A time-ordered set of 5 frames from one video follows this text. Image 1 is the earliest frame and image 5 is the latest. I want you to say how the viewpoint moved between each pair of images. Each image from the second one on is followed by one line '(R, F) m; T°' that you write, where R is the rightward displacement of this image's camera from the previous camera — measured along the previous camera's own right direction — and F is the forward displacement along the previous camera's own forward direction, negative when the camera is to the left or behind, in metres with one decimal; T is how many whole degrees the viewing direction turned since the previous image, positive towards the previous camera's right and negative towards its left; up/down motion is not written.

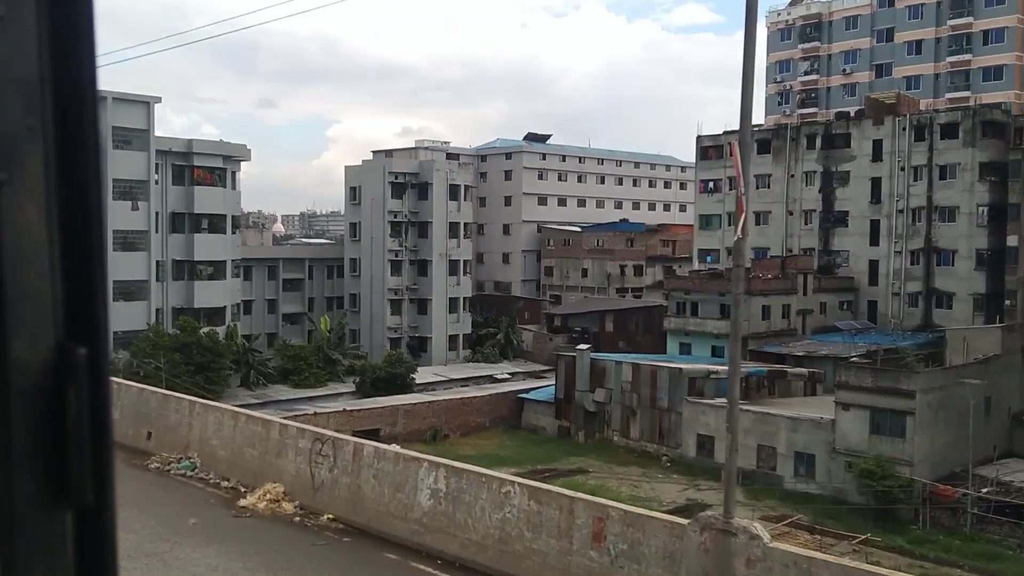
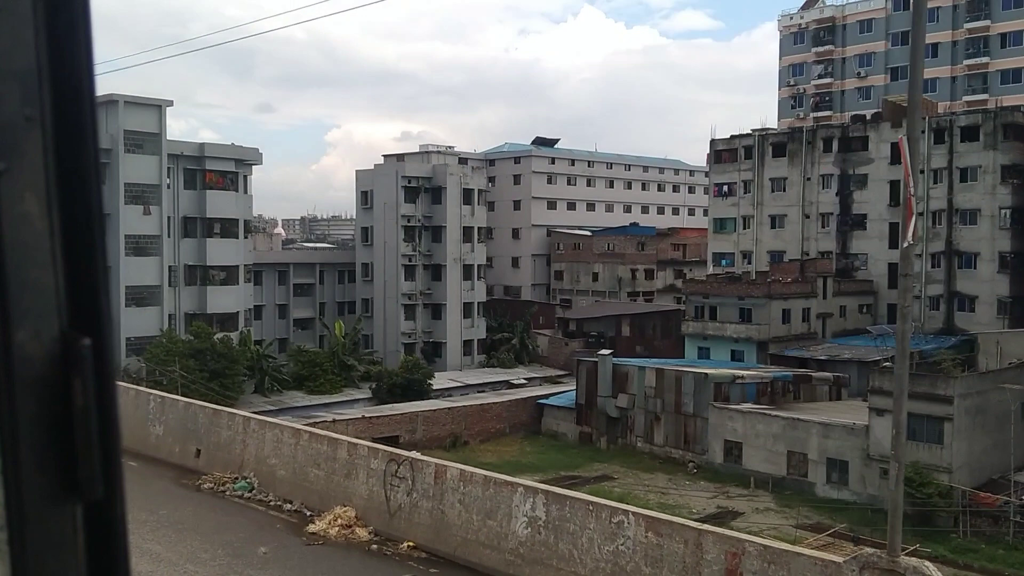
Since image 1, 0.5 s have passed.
(-0.6, +0.5) m; 0°
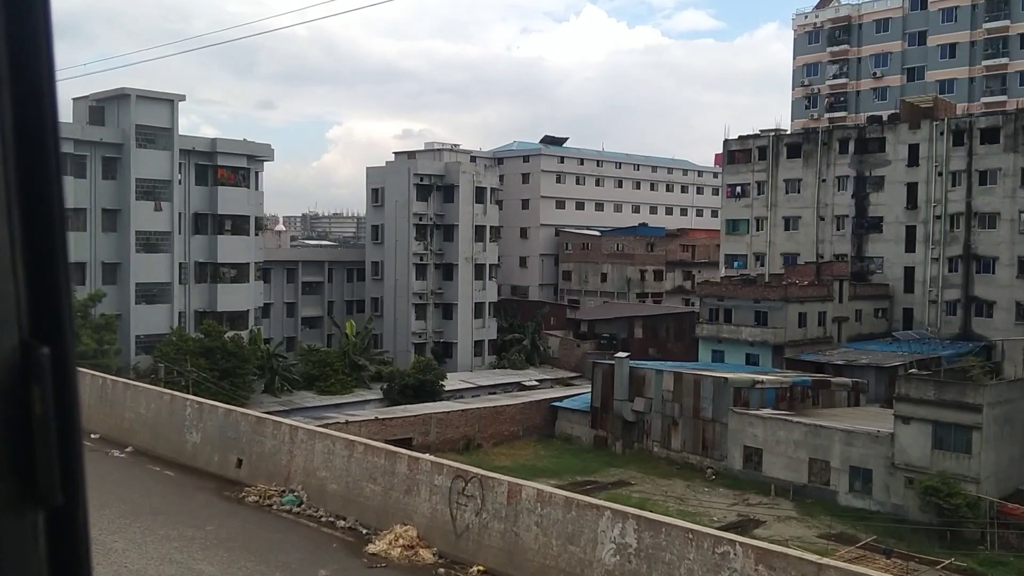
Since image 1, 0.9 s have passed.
(-0.5, +0.4) m; 0°
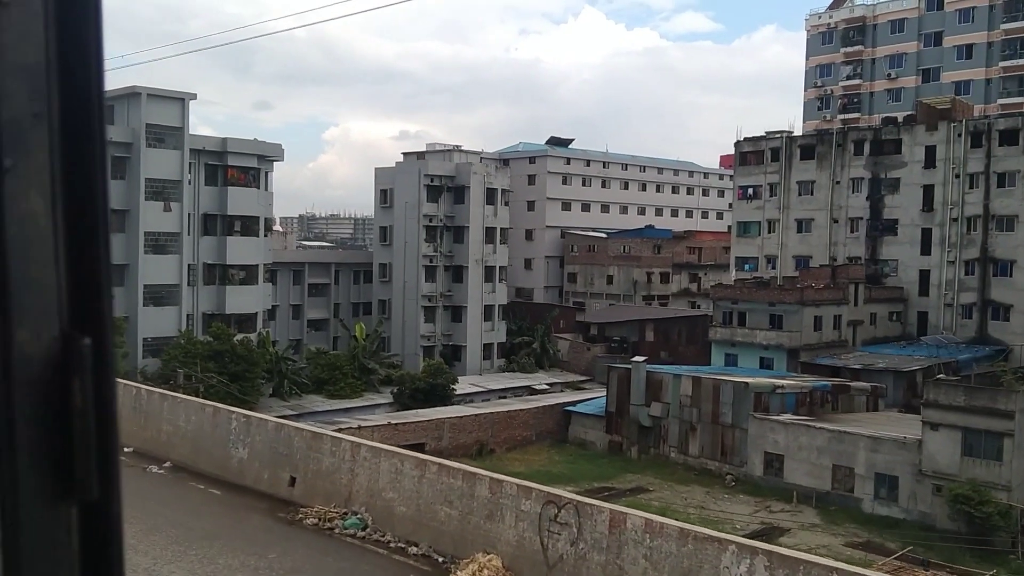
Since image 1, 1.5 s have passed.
(-0.5, +0.5) m; 0°
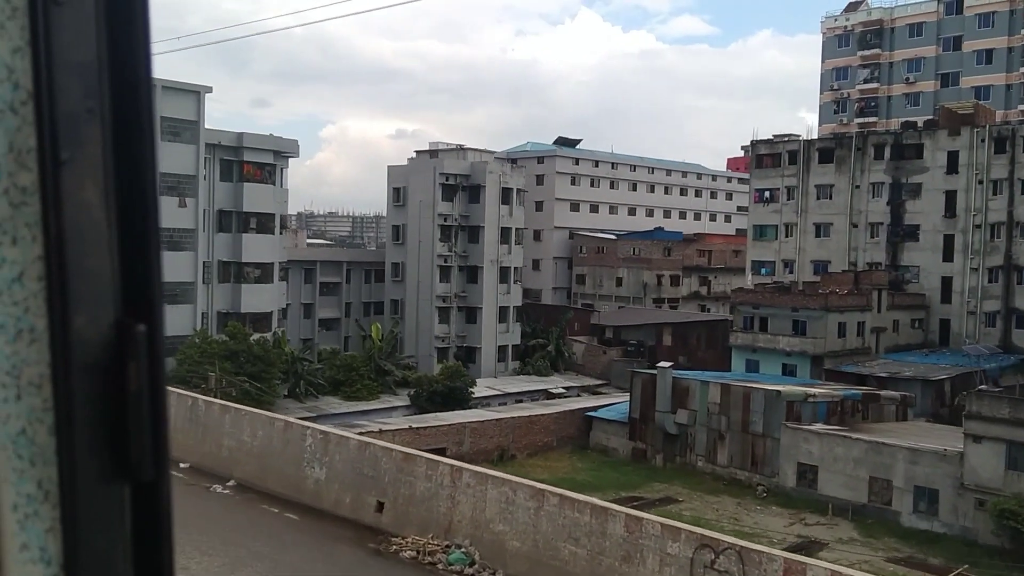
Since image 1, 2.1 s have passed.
(-0.8, +0.7) m; 0°
